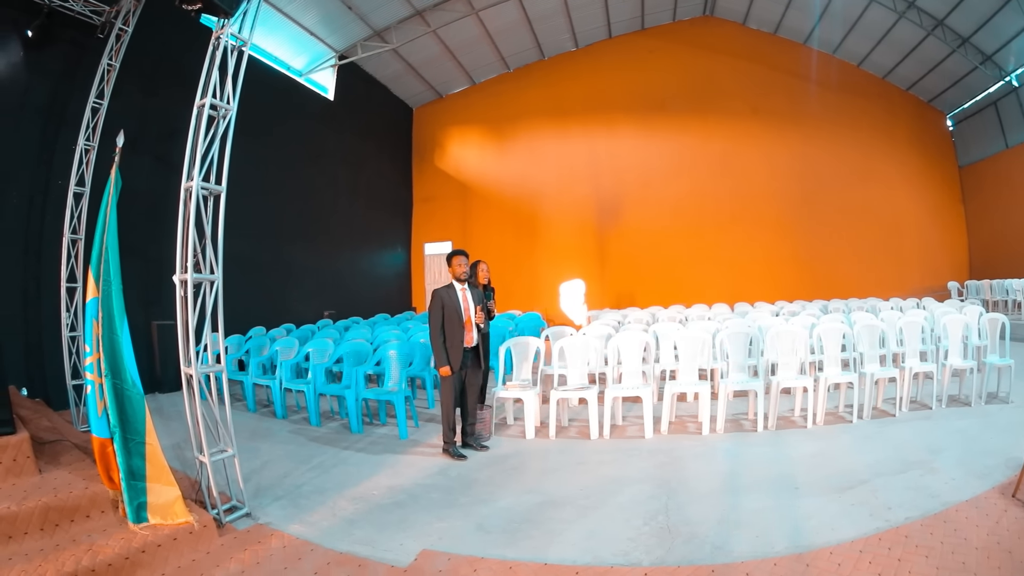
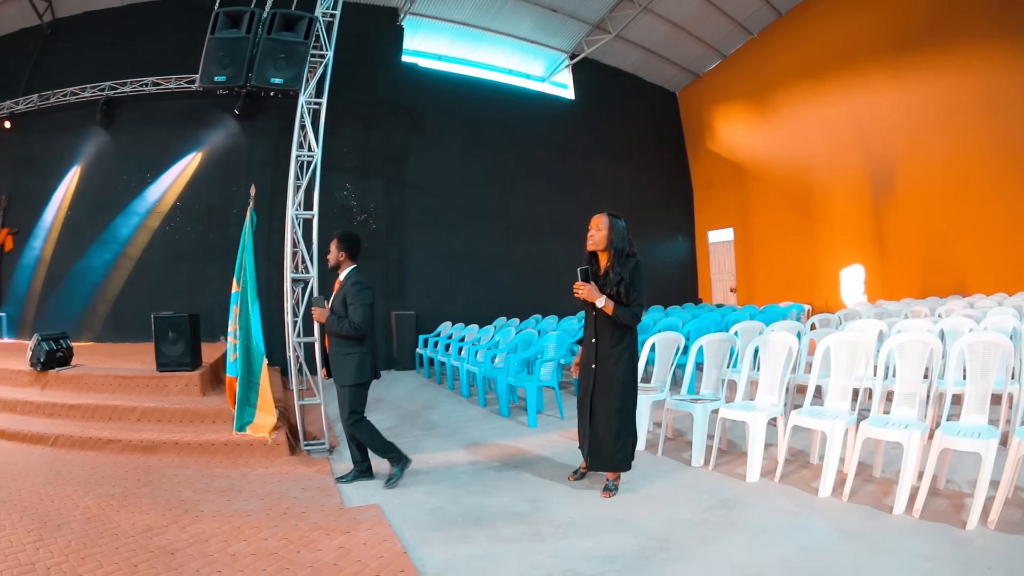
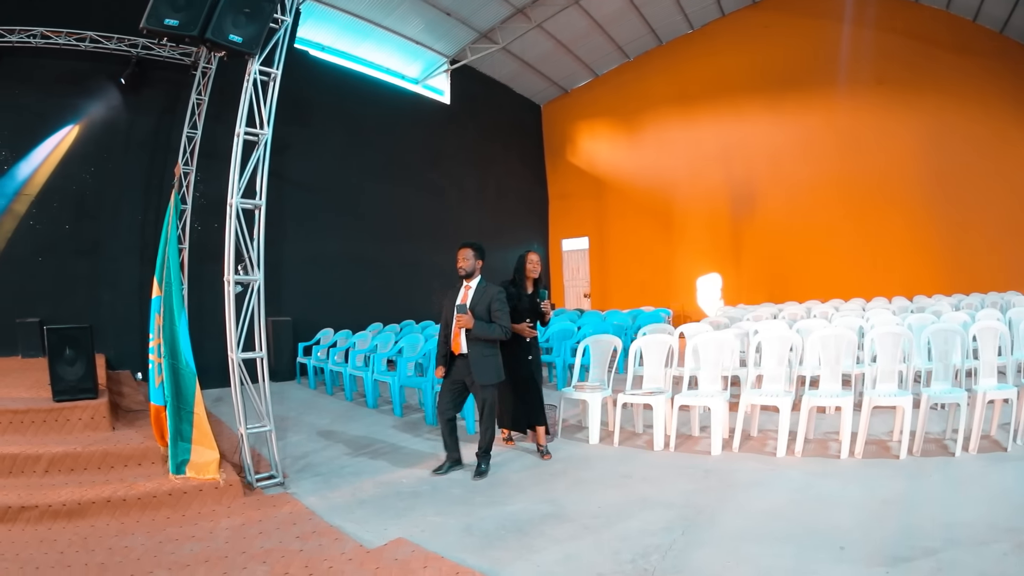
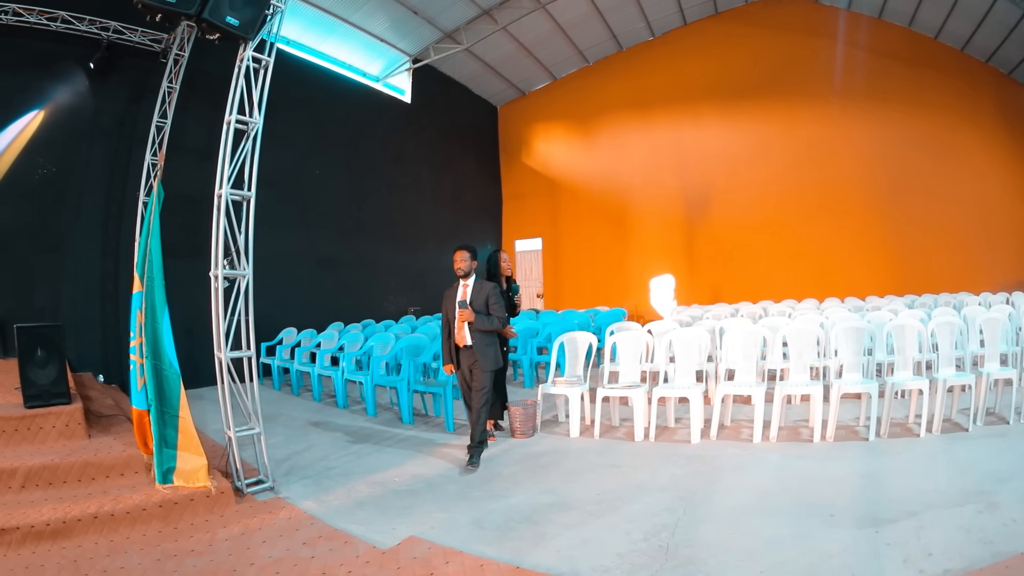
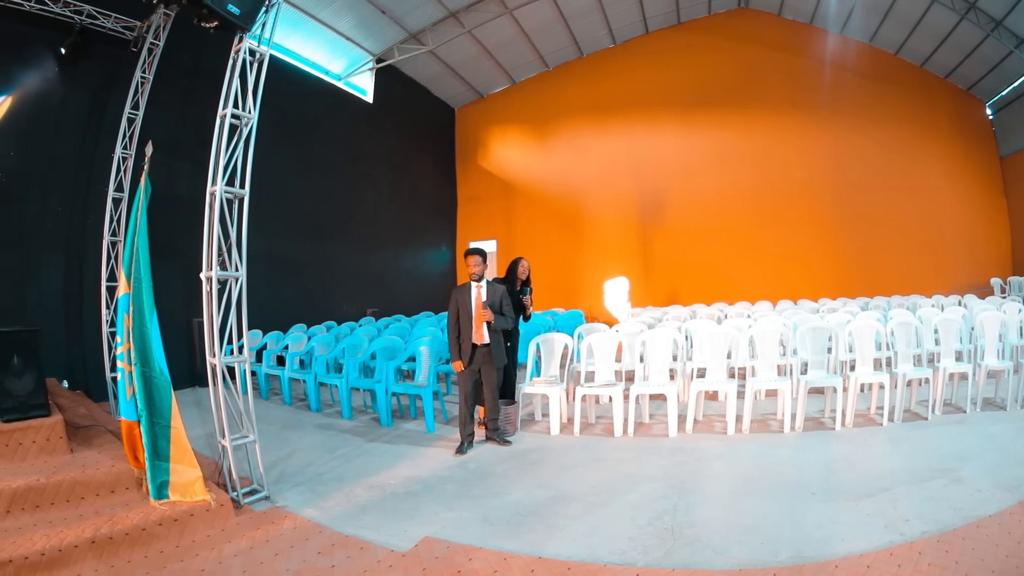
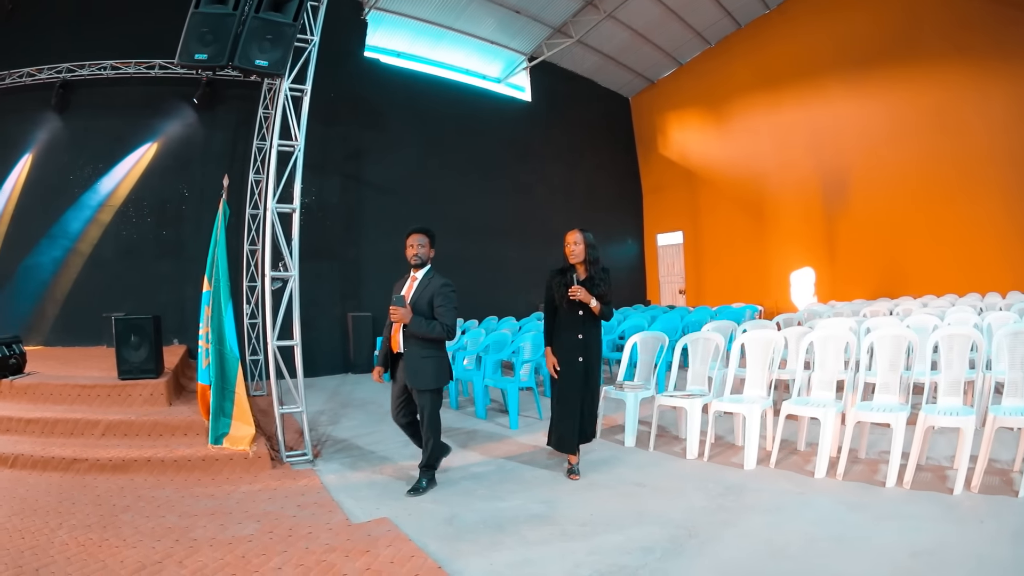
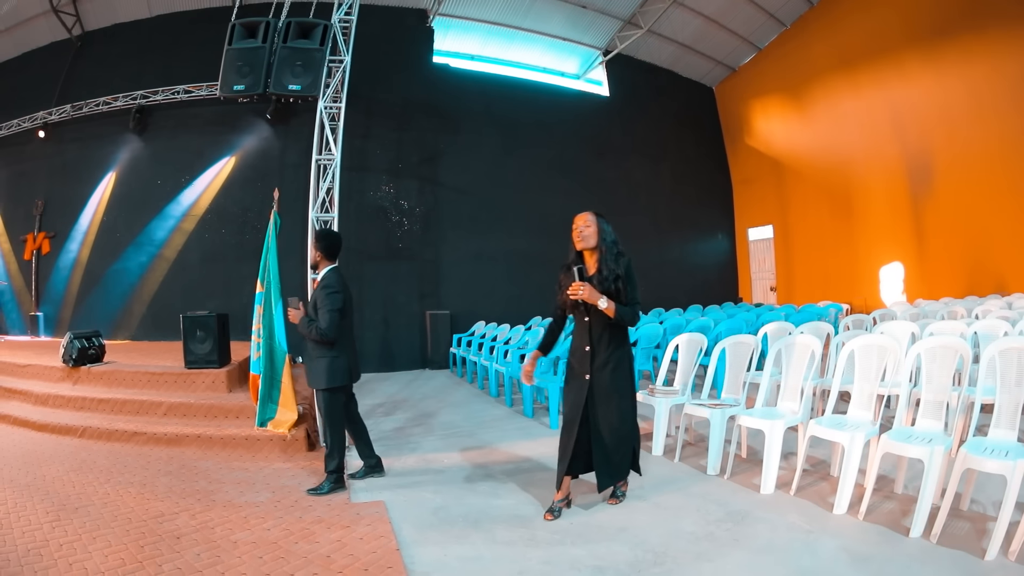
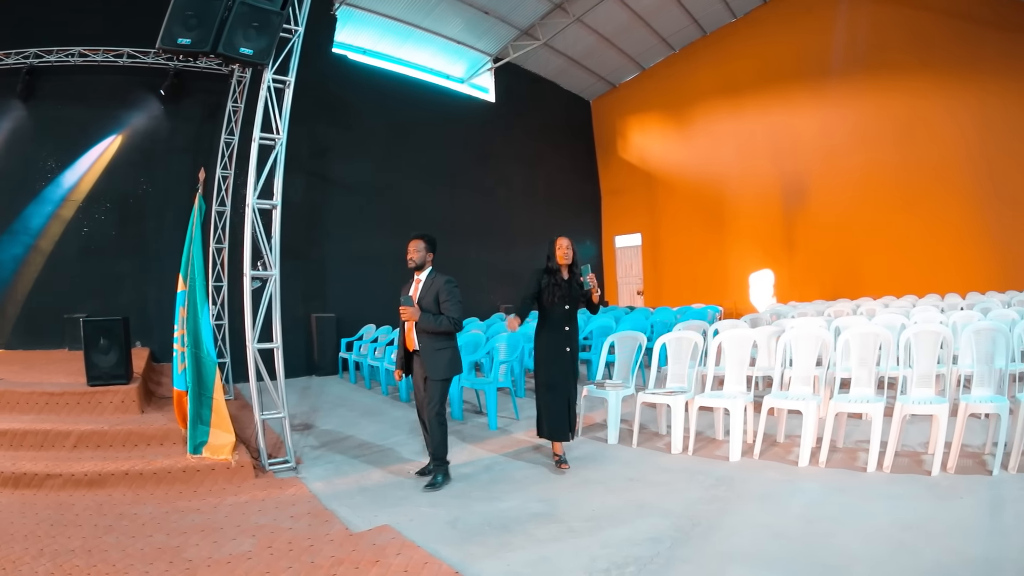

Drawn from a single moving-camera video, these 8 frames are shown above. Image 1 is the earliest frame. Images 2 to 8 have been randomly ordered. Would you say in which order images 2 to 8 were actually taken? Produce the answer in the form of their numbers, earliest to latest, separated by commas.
5, 4, 3, 8, 6, 2, 7
